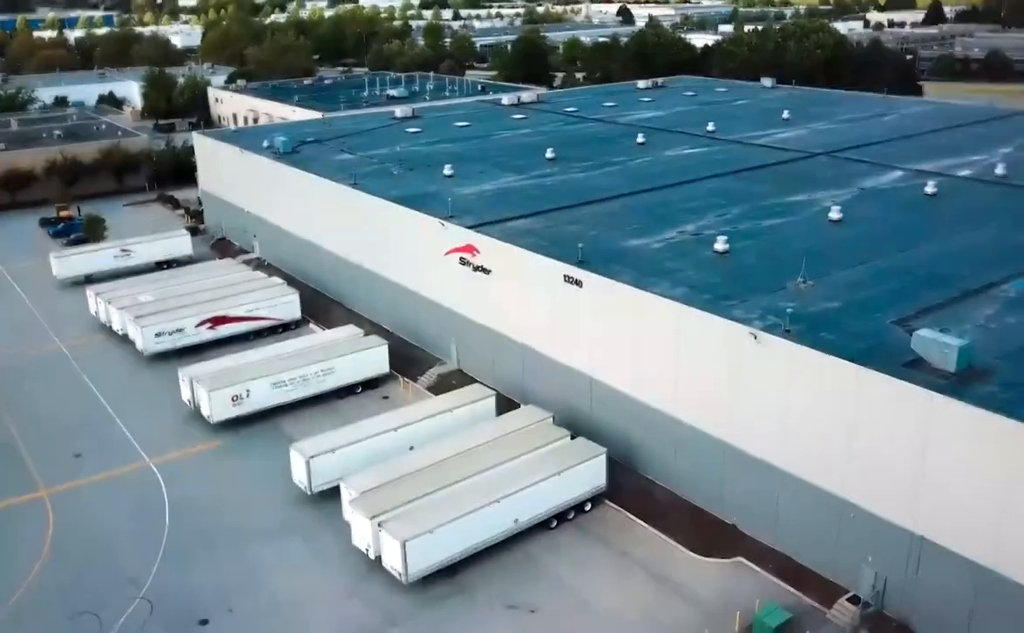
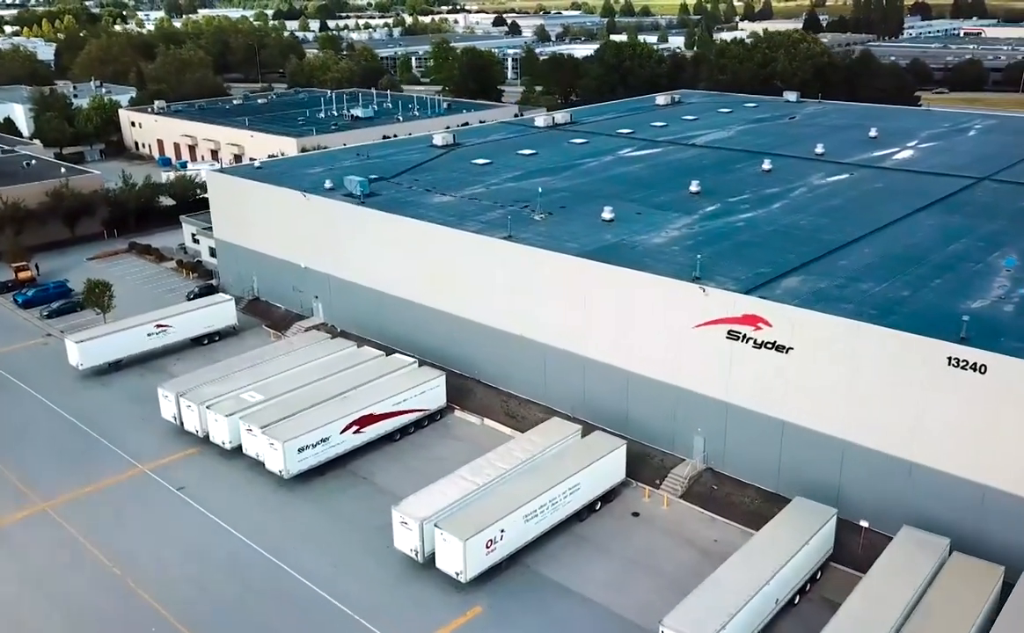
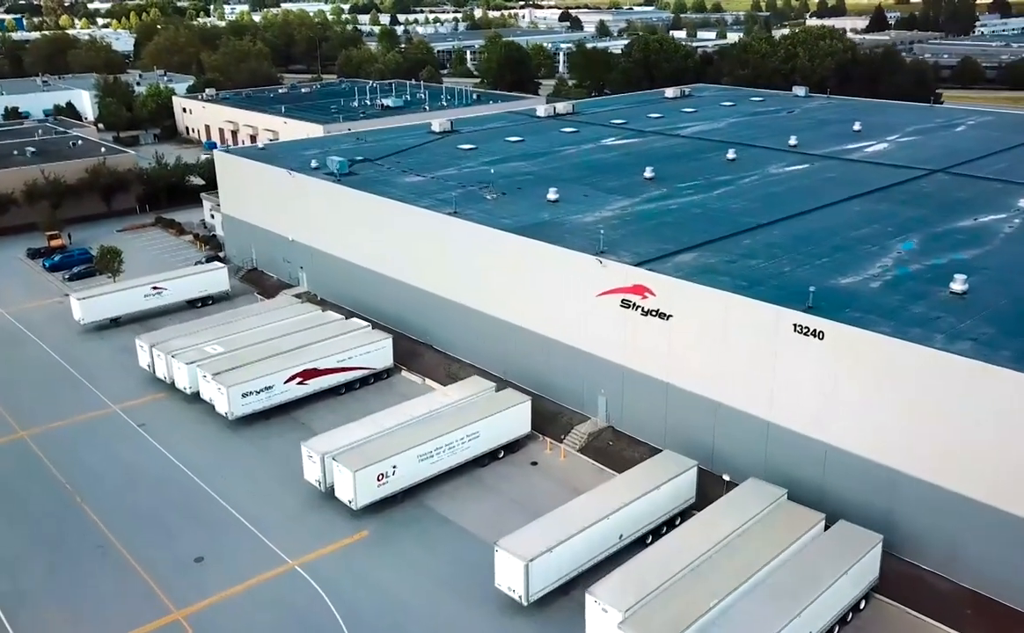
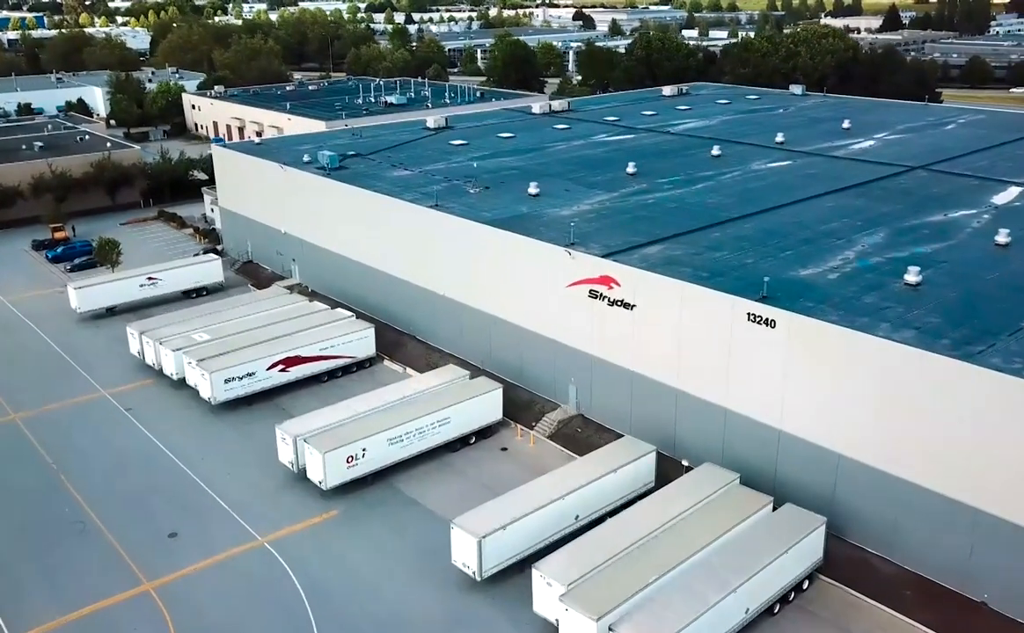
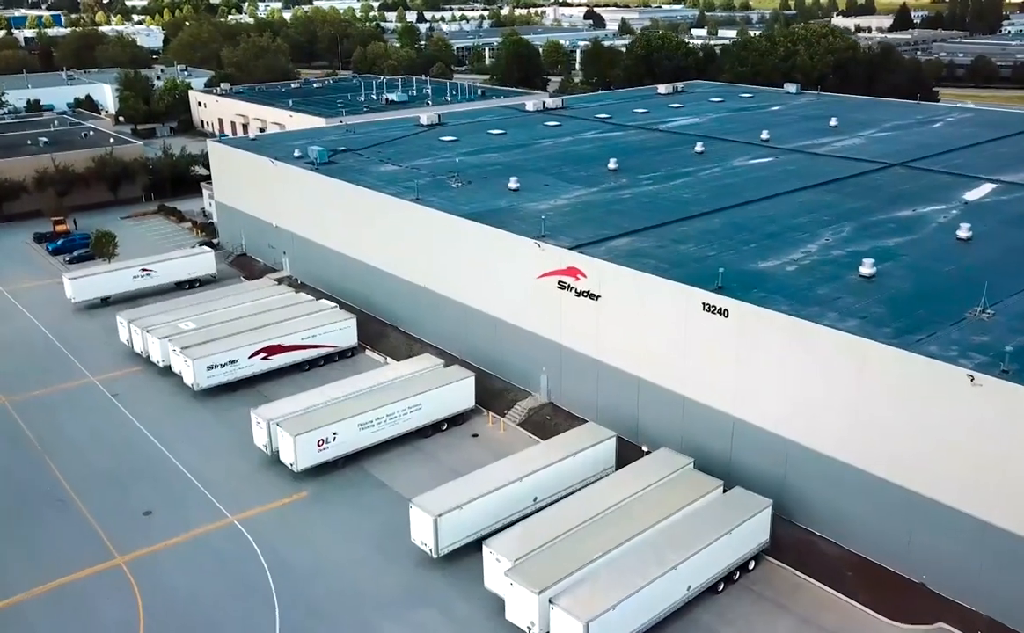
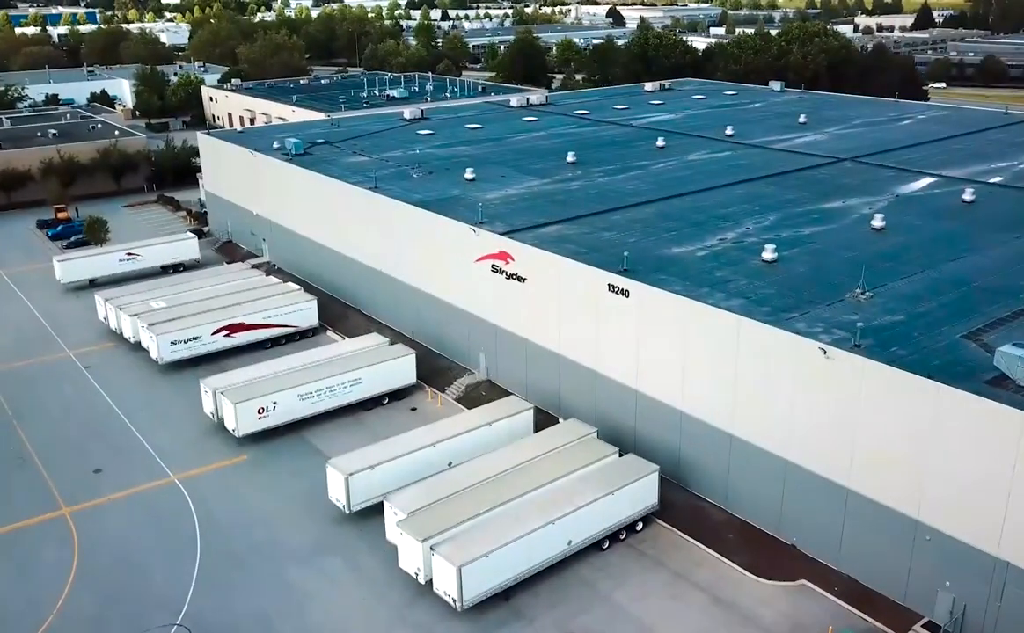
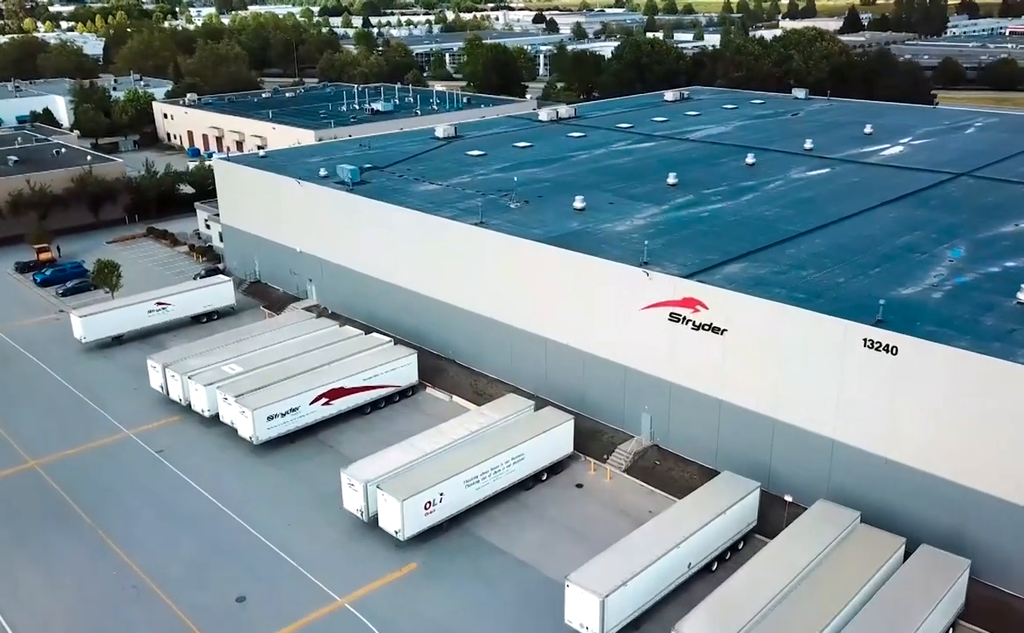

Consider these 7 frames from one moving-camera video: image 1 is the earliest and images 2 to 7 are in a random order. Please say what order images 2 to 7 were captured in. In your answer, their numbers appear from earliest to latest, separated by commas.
6, 5, 4, 3, 7, 2
